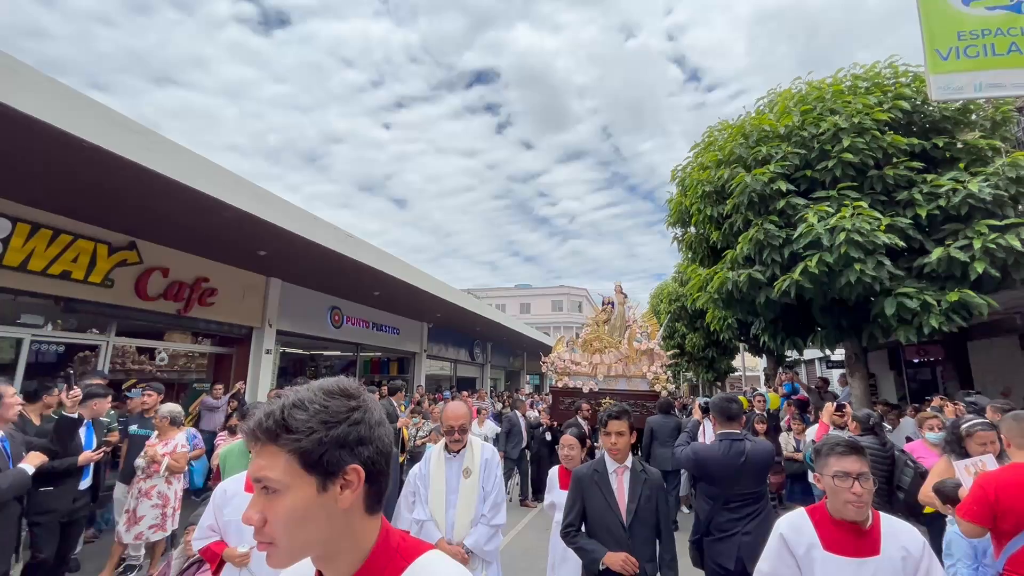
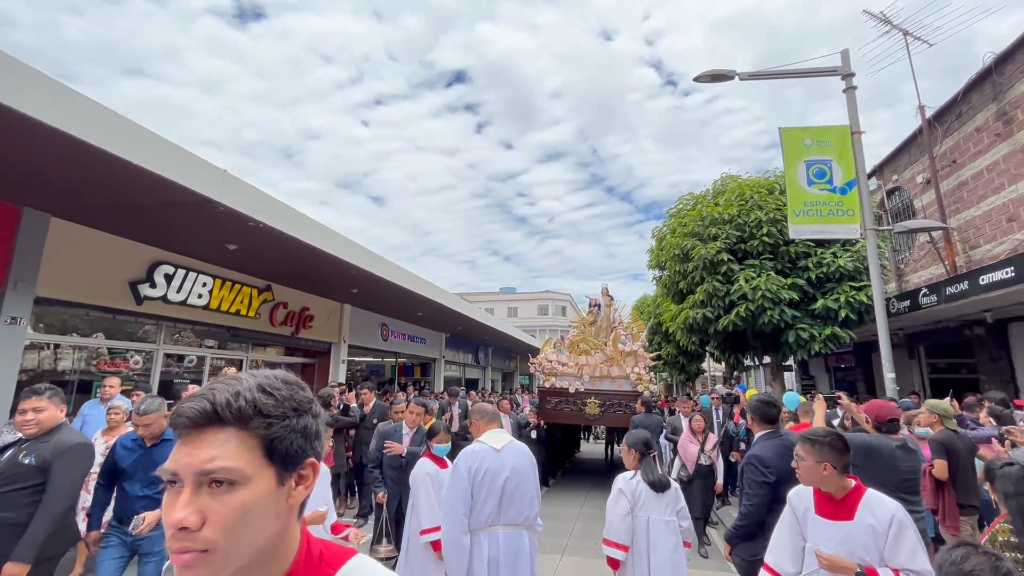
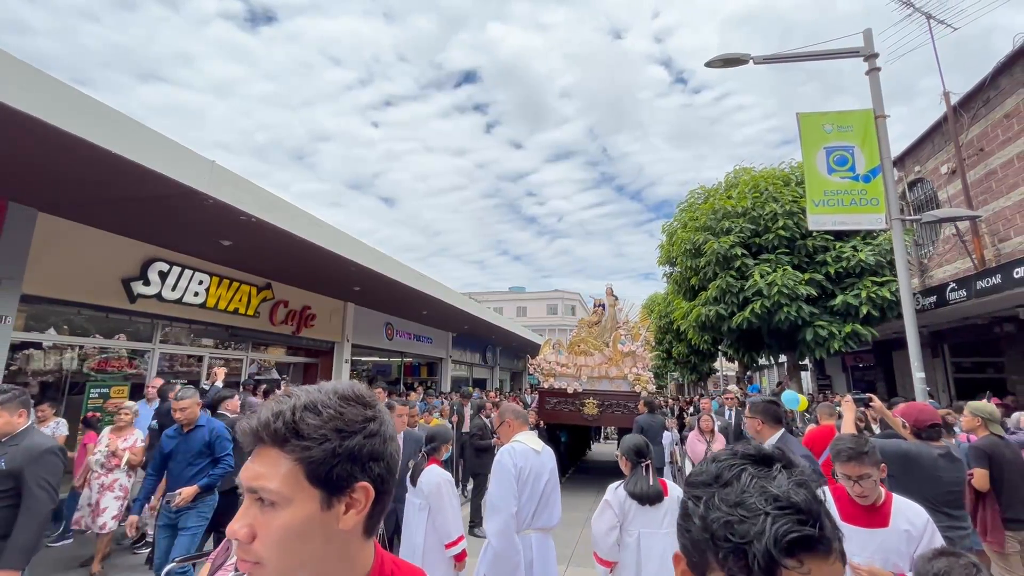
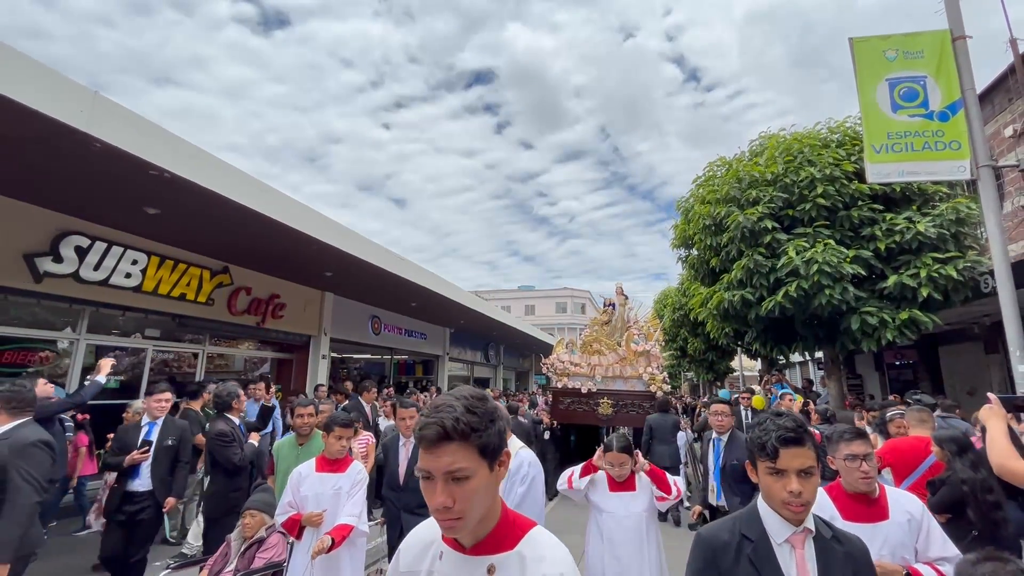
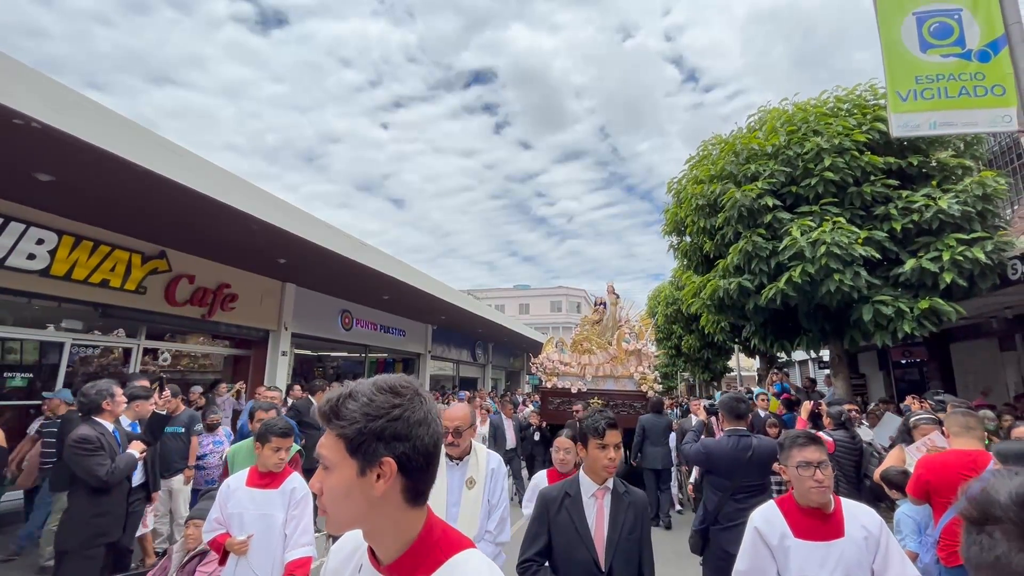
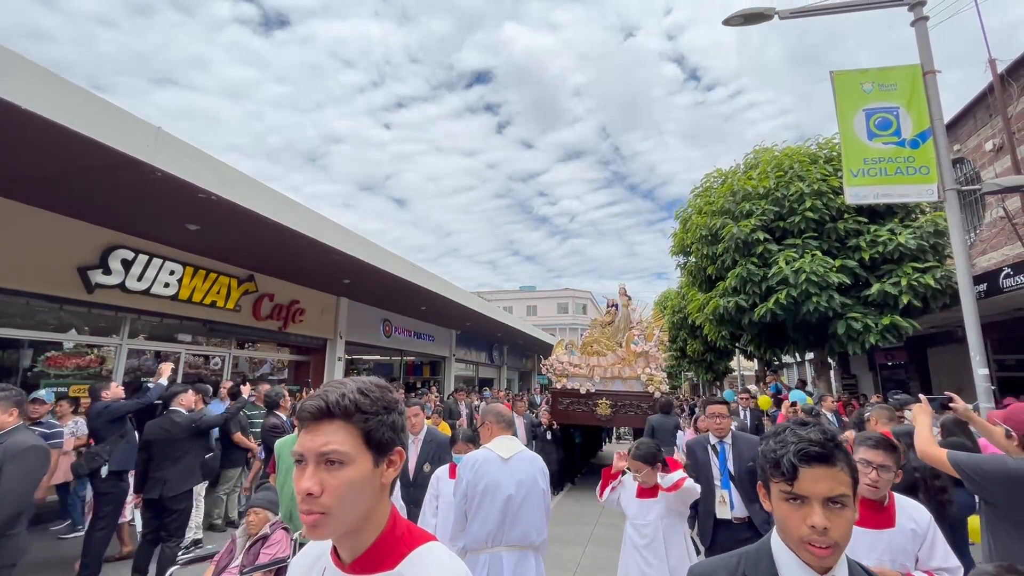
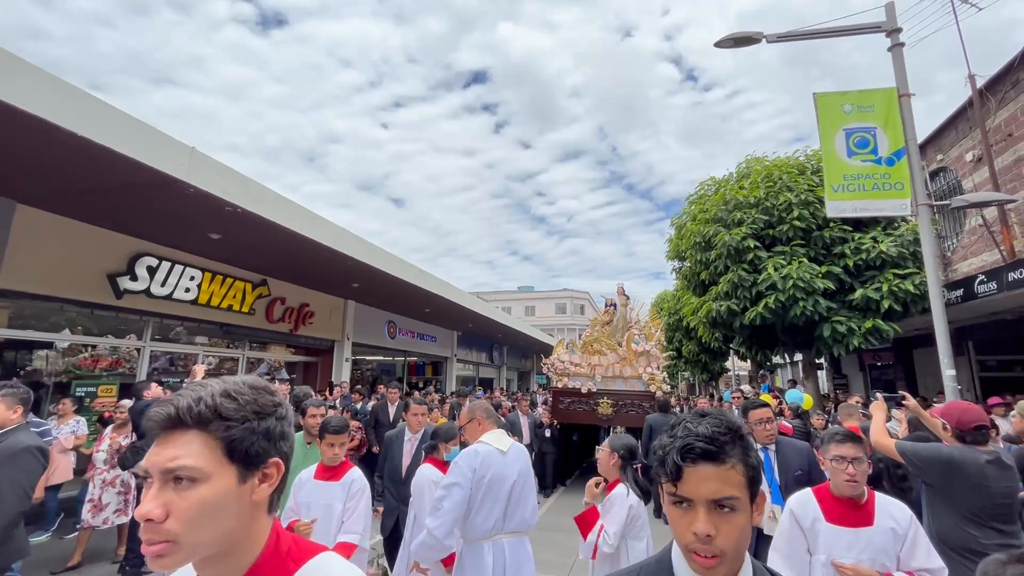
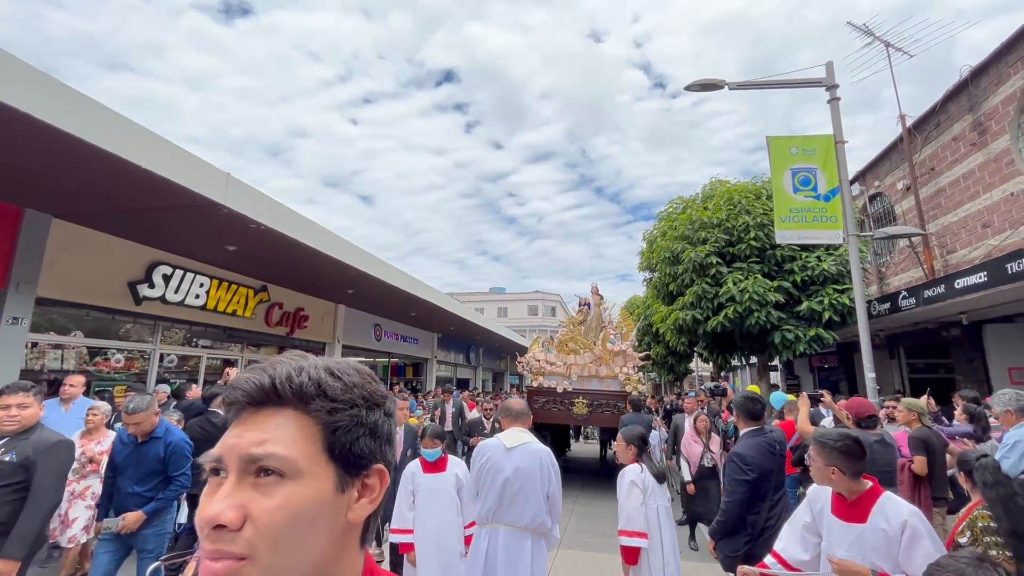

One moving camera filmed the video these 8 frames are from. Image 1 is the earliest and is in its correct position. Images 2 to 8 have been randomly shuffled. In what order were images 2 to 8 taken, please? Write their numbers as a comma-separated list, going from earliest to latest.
5, 4, 6, 7, 3, 2, 8
